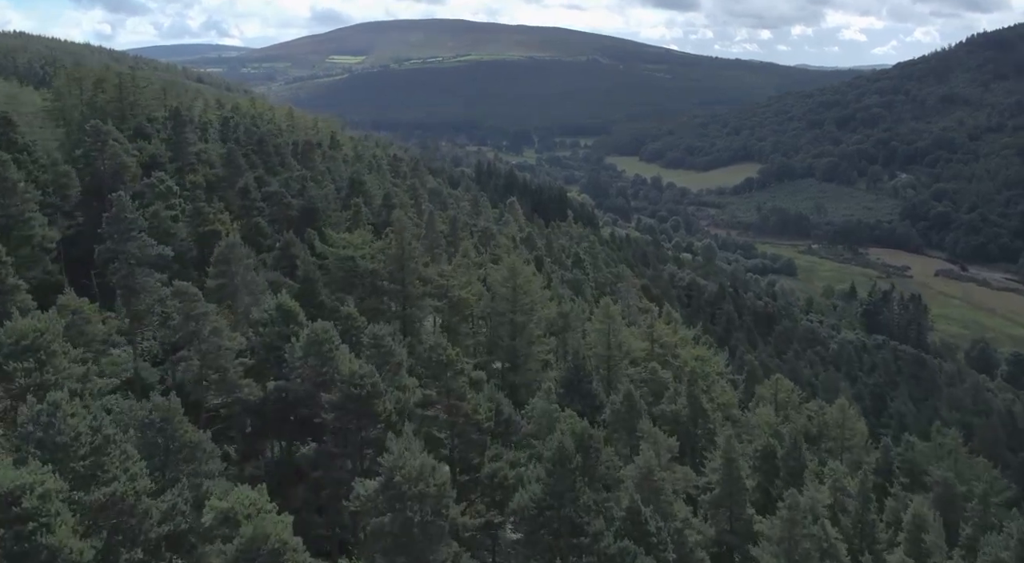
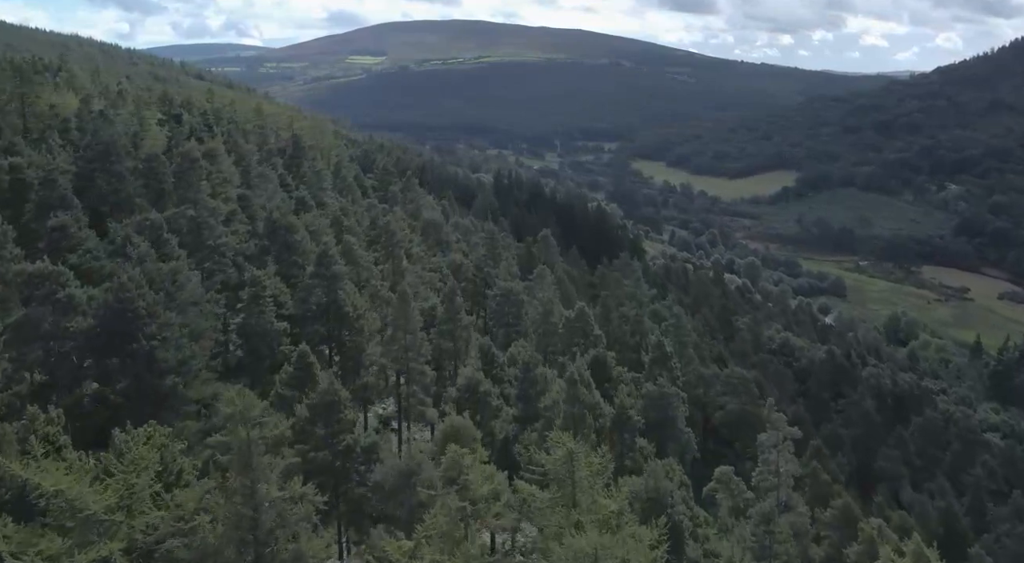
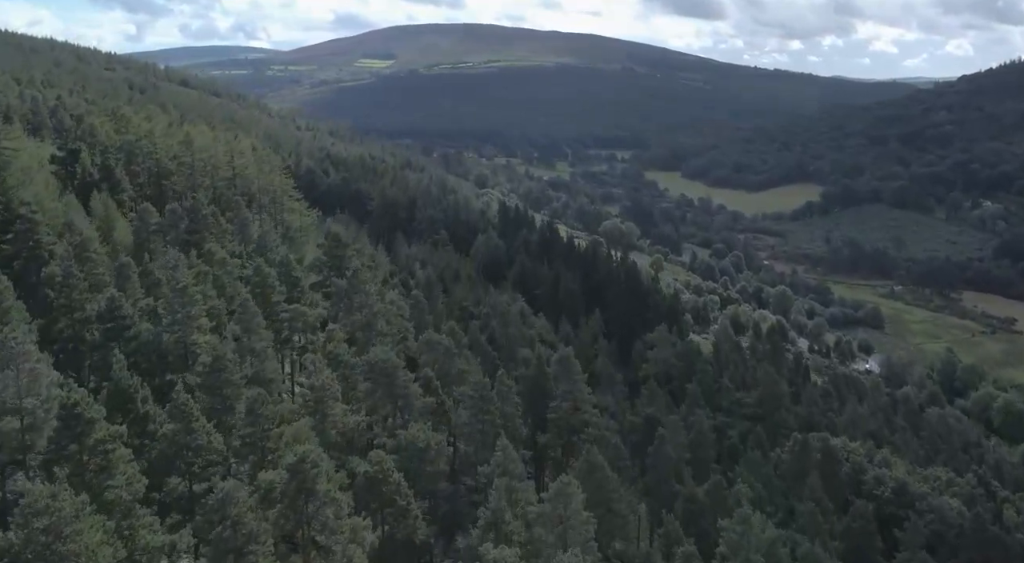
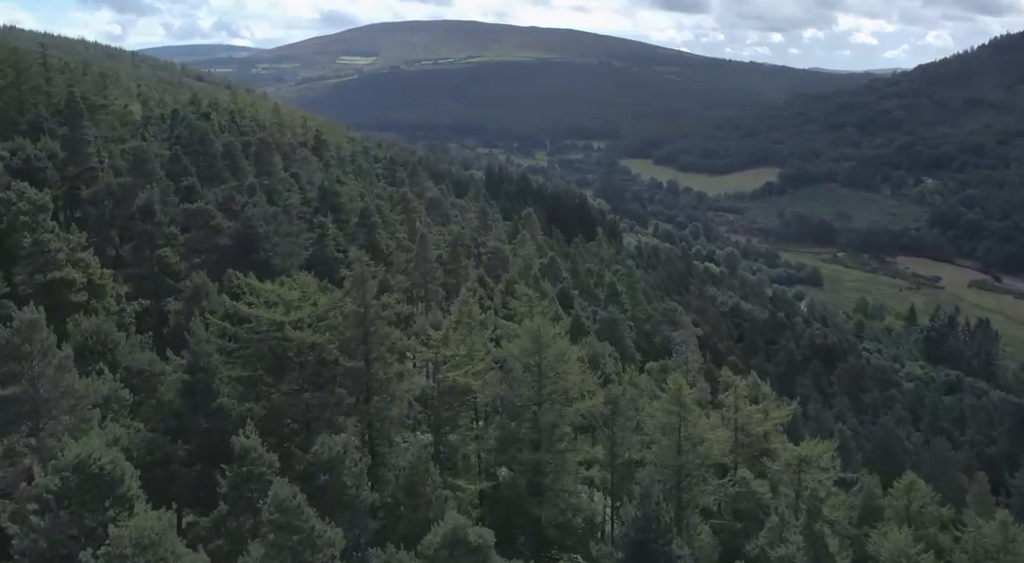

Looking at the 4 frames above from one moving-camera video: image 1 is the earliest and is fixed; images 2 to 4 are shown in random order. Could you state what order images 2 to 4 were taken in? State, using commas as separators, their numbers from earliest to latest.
4, 2, 3
